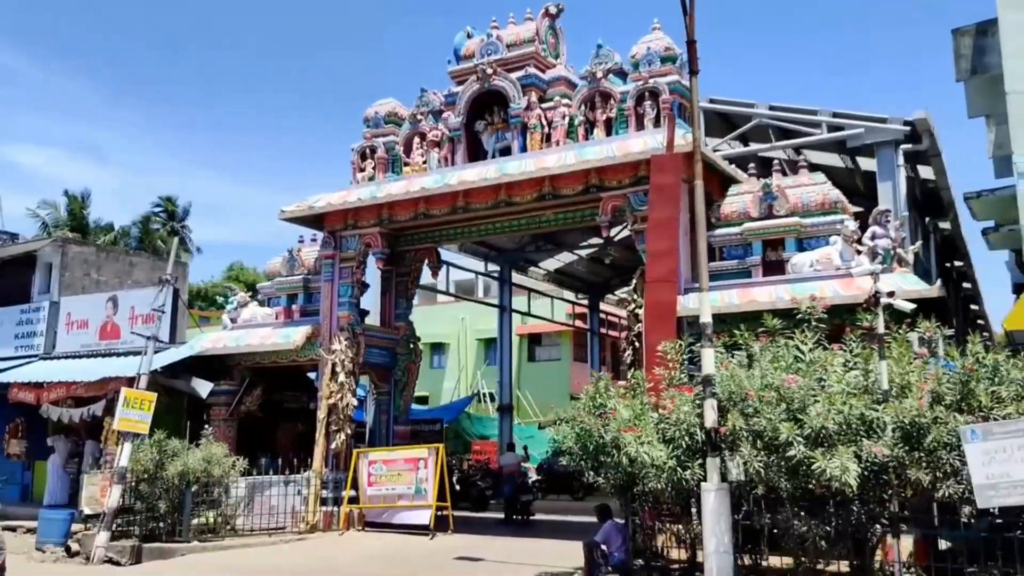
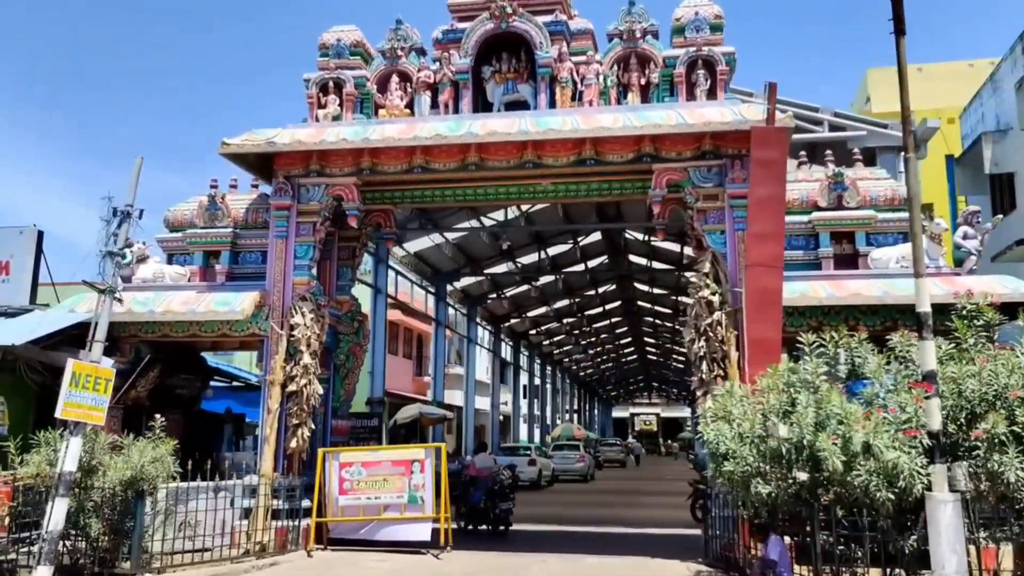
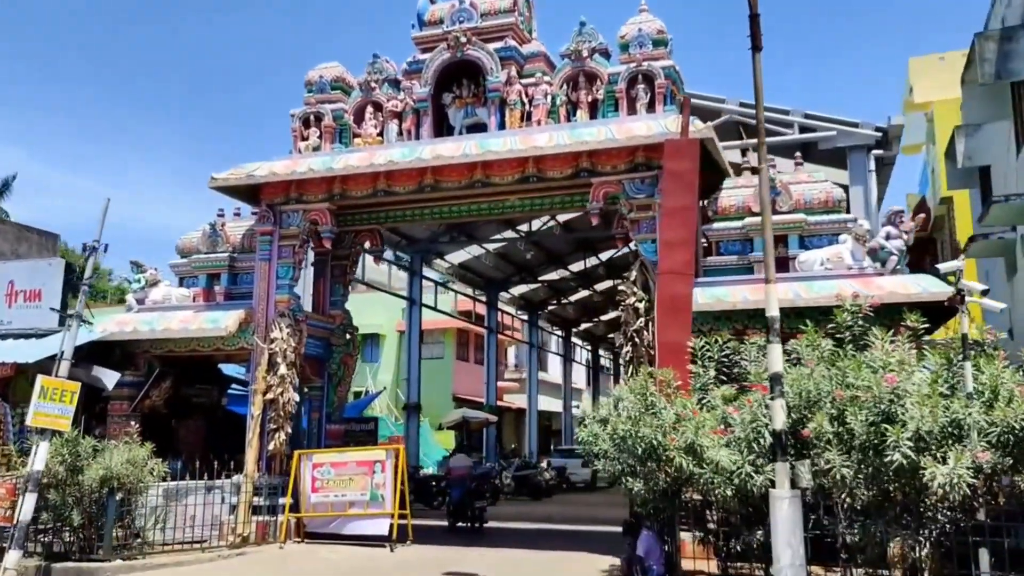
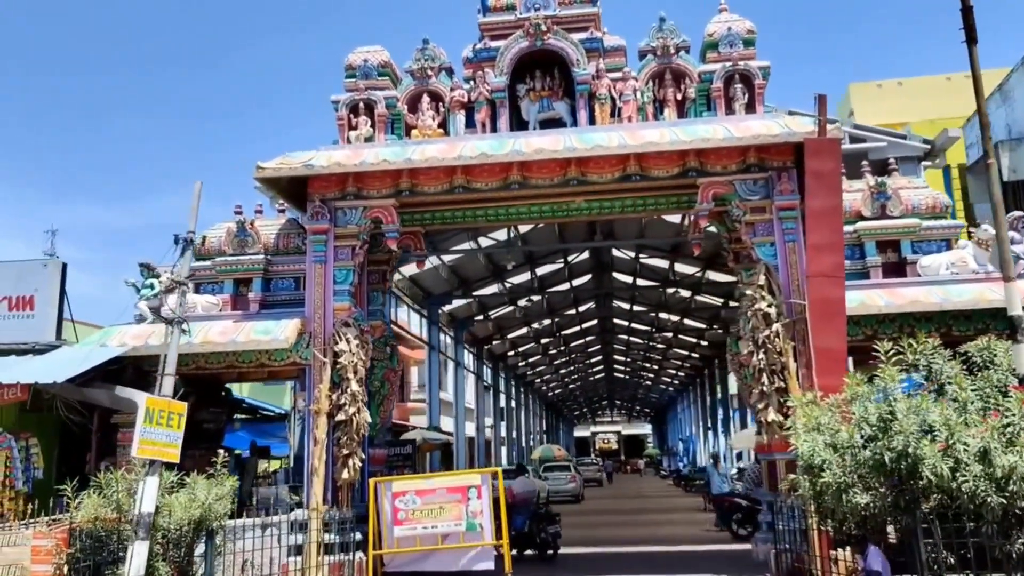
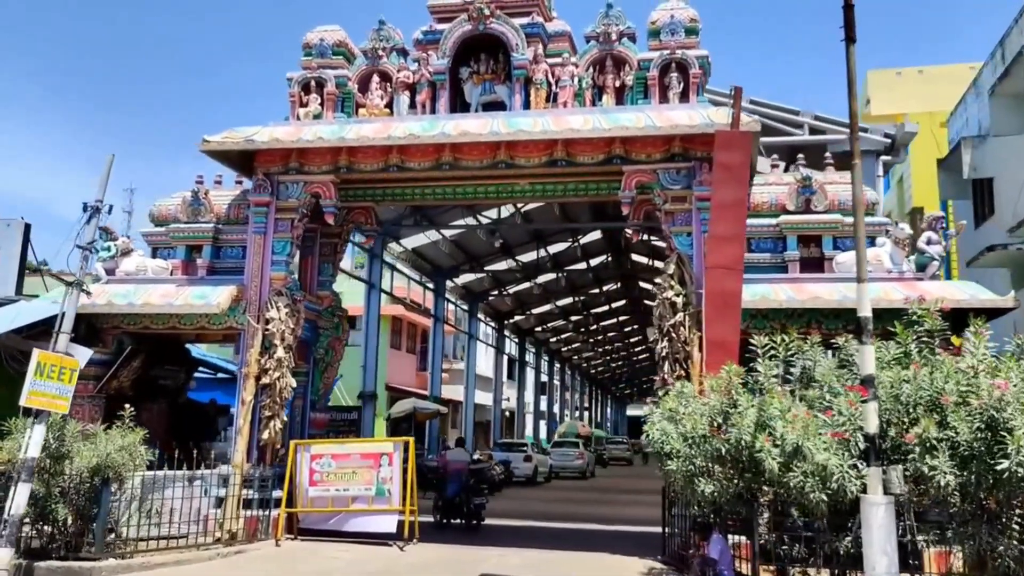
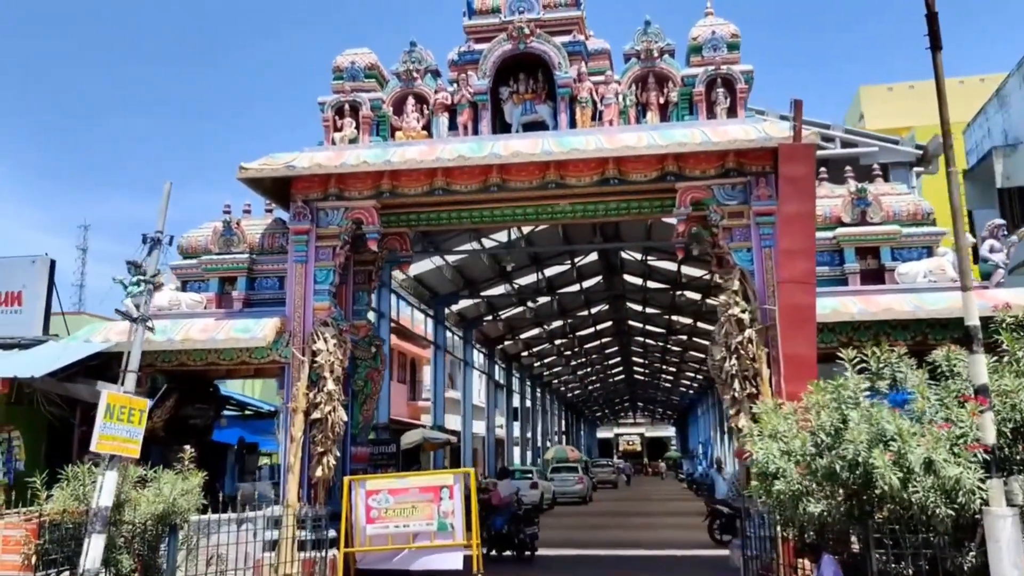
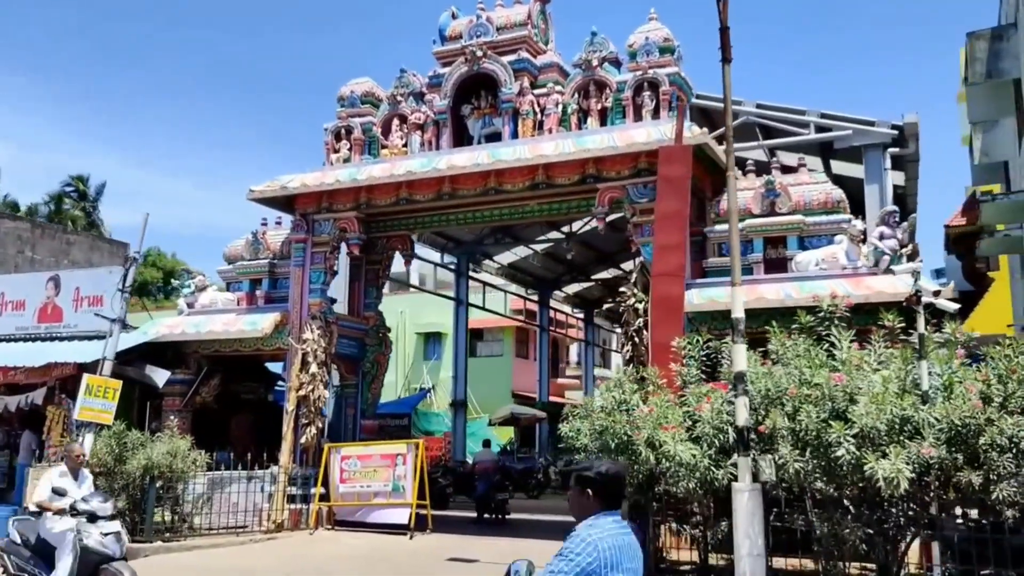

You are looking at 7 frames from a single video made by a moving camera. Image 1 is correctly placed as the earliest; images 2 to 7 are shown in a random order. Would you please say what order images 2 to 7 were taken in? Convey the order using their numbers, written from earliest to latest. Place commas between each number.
7, 3, 5, 2, 6, 4
